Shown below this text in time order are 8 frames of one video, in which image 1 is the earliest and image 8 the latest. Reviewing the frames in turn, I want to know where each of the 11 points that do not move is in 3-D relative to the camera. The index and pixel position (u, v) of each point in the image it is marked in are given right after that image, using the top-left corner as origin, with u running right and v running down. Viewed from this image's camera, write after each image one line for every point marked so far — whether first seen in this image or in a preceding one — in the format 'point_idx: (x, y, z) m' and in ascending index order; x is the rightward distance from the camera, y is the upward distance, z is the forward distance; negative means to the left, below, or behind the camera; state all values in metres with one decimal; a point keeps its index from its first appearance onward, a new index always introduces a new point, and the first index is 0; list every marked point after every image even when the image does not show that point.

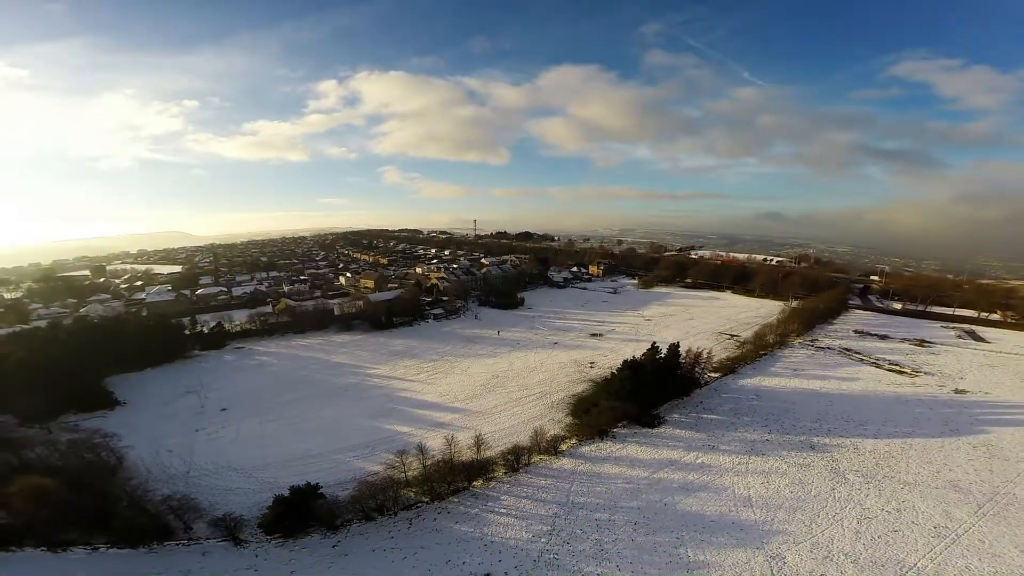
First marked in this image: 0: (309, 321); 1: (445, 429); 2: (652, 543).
0: (-8.6, -1.4, +18.4) m
1: (-1.5, -3.1, +9.6) m
2: (+2.0, -3.8, +6.4) m
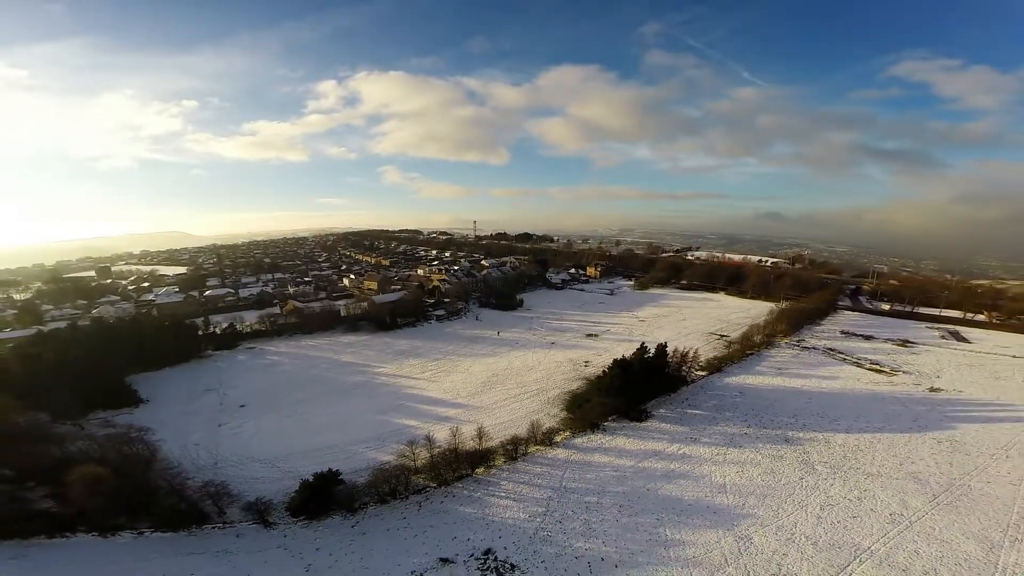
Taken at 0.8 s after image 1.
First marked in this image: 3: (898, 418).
0: (-8.6, -1.5, +19.2) m
1: (-1.5, -3.2, +10.3) m
2: (+2.0, -3.9, +7.1) m
3: (+10.2, -3.5, +11.4) m
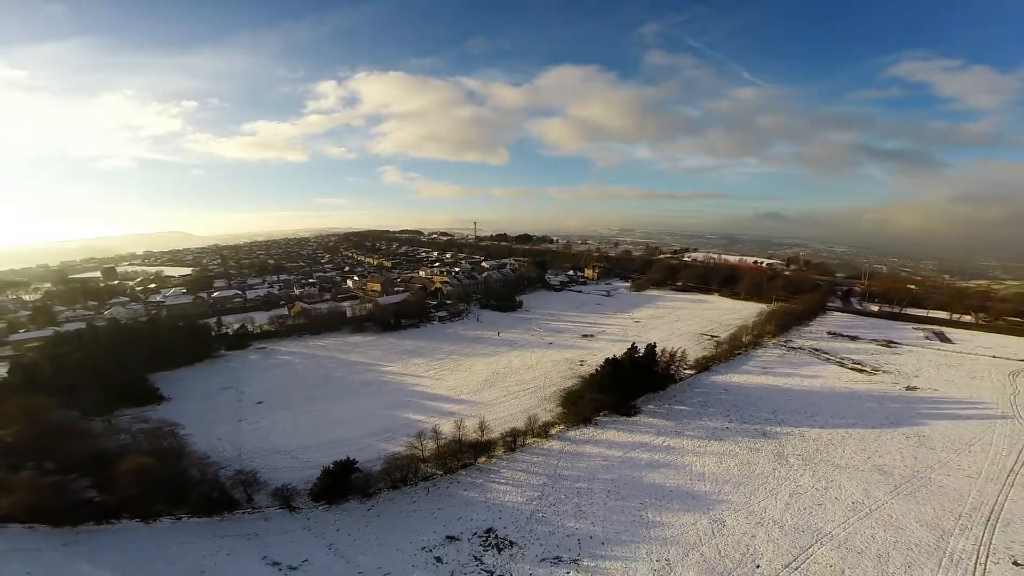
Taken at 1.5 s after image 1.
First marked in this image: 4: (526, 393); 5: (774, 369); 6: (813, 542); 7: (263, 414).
0: (-8.7, -1.6, +20.0) m
1: (-1.5, -3.3, +11.1) m
2: (+1.9, -4.0, +7.9) m
3: (+10.1, -3.6, +12.2) m
4: (+0.4, -3.1, +12.7) m
5: (+9.1, -2.8, +15.1) m
6: (+4.8, -4.3, +7.0) m
7: (-6.6, -3.4, +11.6) m
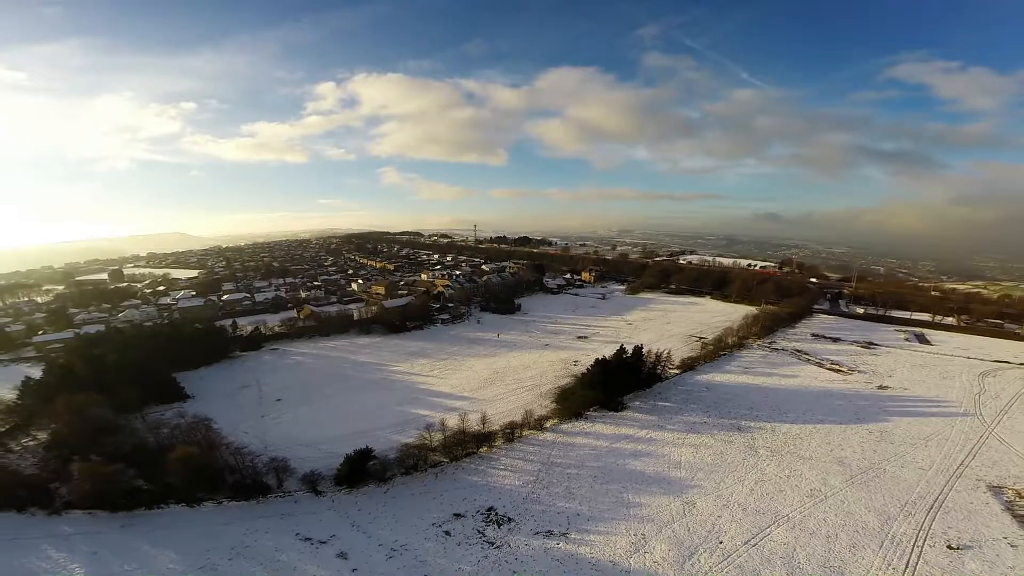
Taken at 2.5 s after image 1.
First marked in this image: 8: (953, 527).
0: (-8.7, -1.8, +21.0) m
1: (-1.6, -3.5, +12.2) m
2: (+1.9, -4.2, +9.0) m
3: (+10.1, -3.8, +13.3) m
4: (+0.4, -3.2, +13.8) m
5: (+9.1, -3.0, +16.2) m
6: (+4.8, -4.5, +8.1) m
7: (-6.7, -3.5, +12.6) m
8: (+8.4, -4.7, +8.3) m
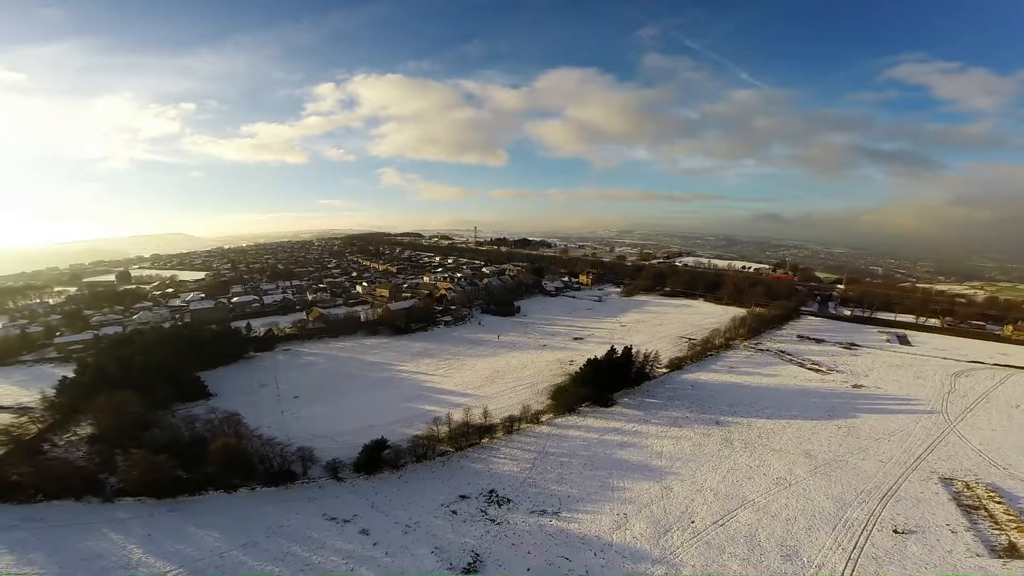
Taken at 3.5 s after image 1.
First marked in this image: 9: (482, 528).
0: (-8.7, -2.0, +22.1) m
1: (-1.6, -3.7, +13.3) m
2: (+1.9, -4.4, +10.1) m
3: (+10.1, -4.0, +14.4) m
4: (+0.3, -3.4, +14.9) m
5: (+9.1, -3.2, +17.3) m
6: (+4.8, -4.7, +9.2) m
7: (-6.7, -3.7, +13.7) m
8: (+8.4, -4.9, +9.4) m
9: (-0.6, -4.7, +8.5) m
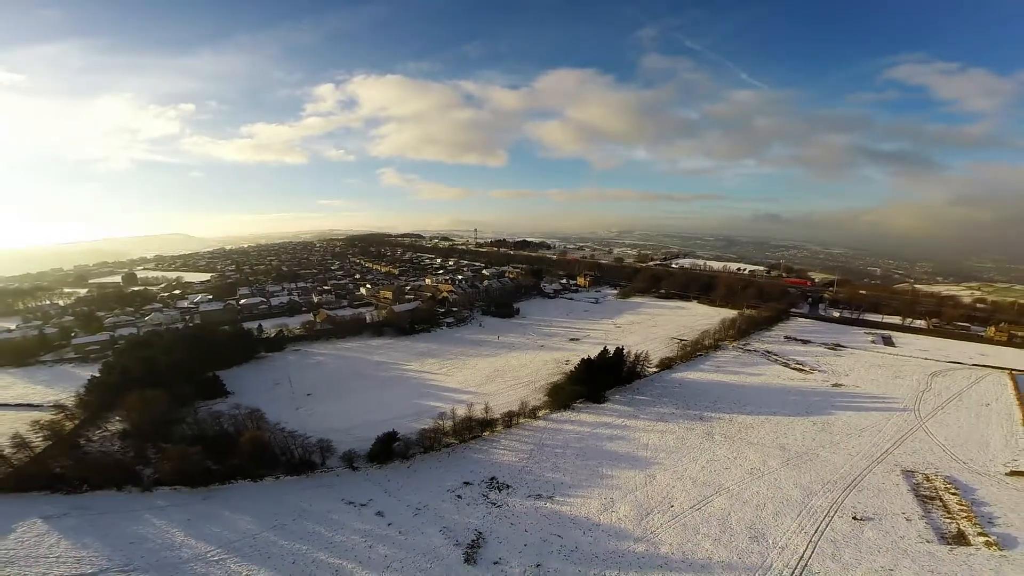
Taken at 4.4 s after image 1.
0: (-8.8, -2.1, +23.1) m
1: (-1.6, -3.8, +14.3) m
2: (+1.8, -4.5, +11.1) m
3: (+10.0, -4.1, +15.4) m
4: (+0.3, -3.6, +15.9) m
5: (+9.0, -3.4, +18.3) m
6: (+4.8, -4.8, +10.2) m
7: (-6.7, -3.9, +14.7) m
8: (+8.4, -5.1, +10.4) m
9: (-0.6, -4.9, +9.5) m
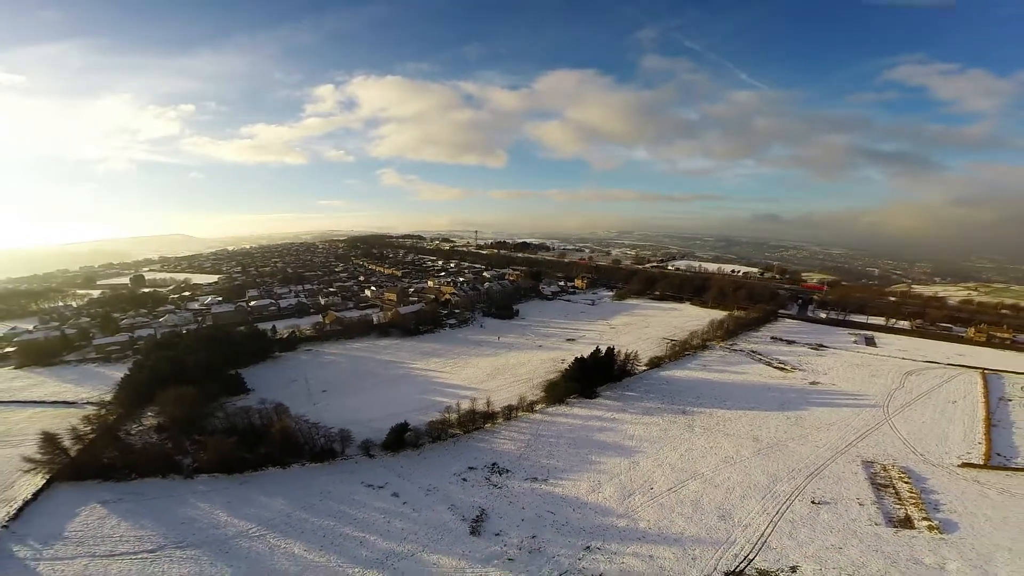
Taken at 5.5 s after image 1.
0: (-8.8, -2.3, +24.4) m
1: (-1.7, -4.0, +15.6) m
2: (+1.8, -4.7, +12.4) m
3: (+10.0, -4.3, +16.6) m
4: (+0.3, -3.8, +17.2) m
5: (+9.0, -3.6, +19.6) m
6: (+4.7, -5.0, +11.5) m
7: (-6.8, -4.1, +16.0) m
8: (+8.4, -5.3, +11.7) m
9: (-0.7, -5.0, +10.7) m
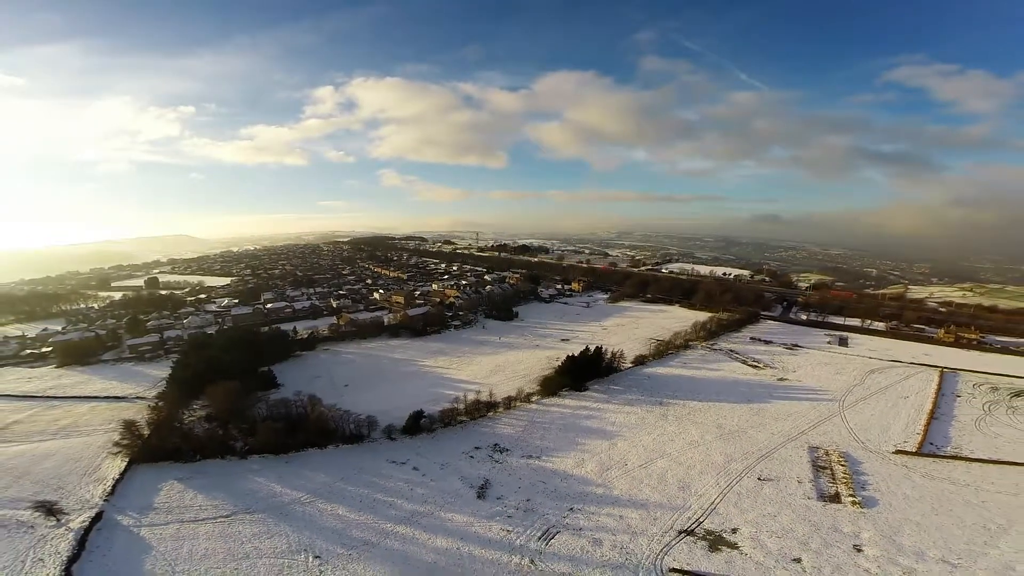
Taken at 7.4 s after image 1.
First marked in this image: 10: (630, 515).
0: (-8.8, -2.6, +26.6) m
1: (-1.7, -4.3, +17.8) m
2: (+1.8, -5.0, +14.6) m
3: (+10.0, -4.6, +18.8) m
4: (+0.3, -4.0, +19.4) m
5: (+9.0, -3.8, +21.8) m
6: (+4.7, -5.3, +13.7) m
7: (-6.8, -4.3, +18.2) m
8: (+8.3, -5.5, +13.9) m
9: (-0.7, -5.3, +13.0) m
10: (+3.1, -5.8, +11.2) m
